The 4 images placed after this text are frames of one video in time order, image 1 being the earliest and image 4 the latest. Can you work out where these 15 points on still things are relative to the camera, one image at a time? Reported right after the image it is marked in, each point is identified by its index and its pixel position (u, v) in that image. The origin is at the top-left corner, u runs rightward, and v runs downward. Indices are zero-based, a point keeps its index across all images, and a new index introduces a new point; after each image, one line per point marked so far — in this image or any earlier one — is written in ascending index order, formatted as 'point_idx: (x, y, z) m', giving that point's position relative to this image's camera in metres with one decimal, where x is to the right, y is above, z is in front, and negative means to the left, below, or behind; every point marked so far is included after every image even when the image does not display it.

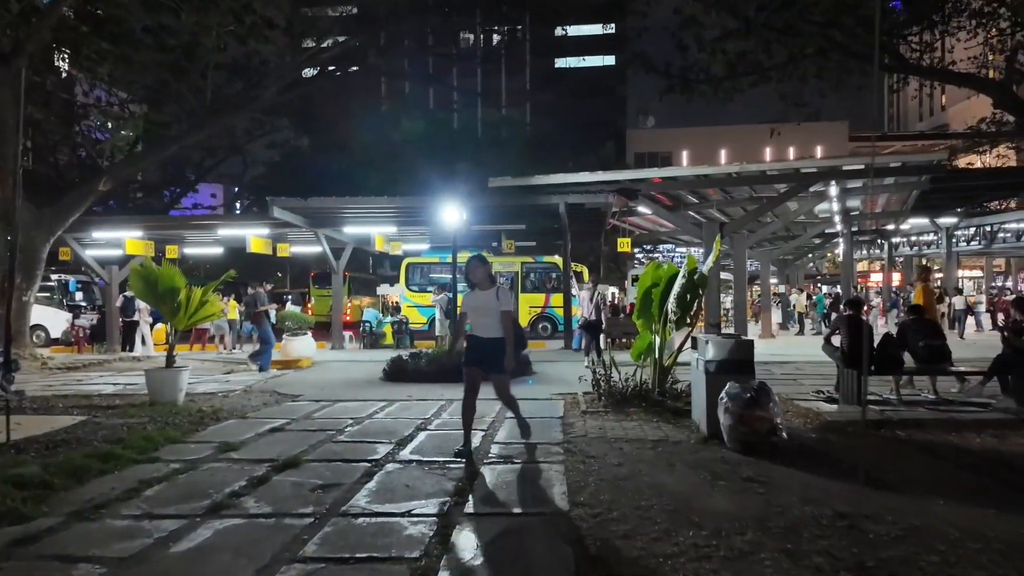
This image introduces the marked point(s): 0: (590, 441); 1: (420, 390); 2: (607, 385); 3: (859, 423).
0: (+0.7, -1.3, +6.7) m
1: (-1.2, -1.3, +10.5) m
2: (+1.0, -1.0, +8.8) m
3: (+3.3, -1.3, +7.7) m
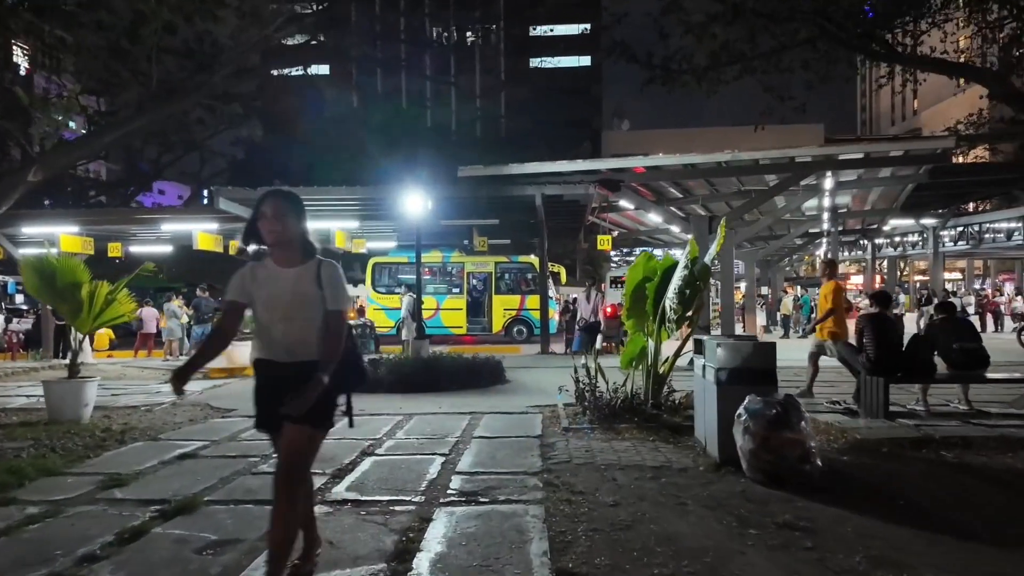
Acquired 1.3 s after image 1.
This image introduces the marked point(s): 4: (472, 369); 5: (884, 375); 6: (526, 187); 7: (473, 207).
0: (+0.4, -1.2, +5.4) m
1: (-1.5, -1.3, +9.1) m
2: (+0.7, -1.0, +7.5) m
3: (+3.1, -1.2, +6.5) m
4: (-0.5, -1.1, +10.7) m
5: (+3.5, -0.8, +7.6) m
6: (+0.3, +1.9, +15.1) m
7: (-0.8, +1.7, +16.4) m
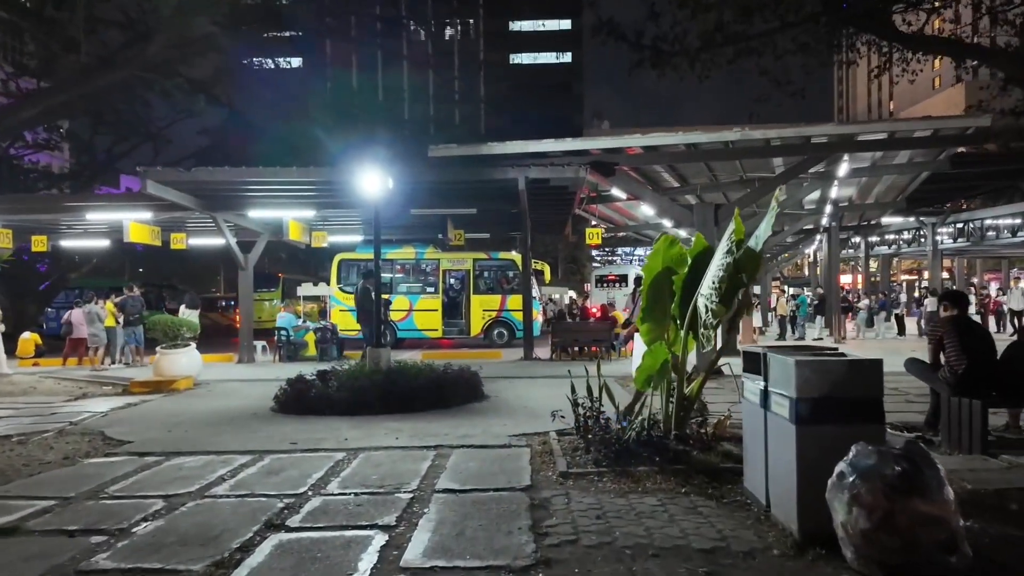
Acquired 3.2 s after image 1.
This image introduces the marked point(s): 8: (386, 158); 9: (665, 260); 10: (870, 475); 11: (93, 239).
0: (+0.3, -1.2, +3.5) m
1: (-1.7, -1.3, +7.1) m
2: (+0.6, -1.0, +5.6) m
3: (+2.9, -1.2, +4.6) m
4: (-0.8, -1.0, +8.7) m
5: (+3.3, -0.8, +5.8) m
6: (-0.1, +1.9, +13.2) m
7: (-1.2, +1.7, +14.4) m
8: (-1.6, +1.6, +10.1) m
9: (+1.1, +0.2, +5.8) m
10: (+1.5, -0.8, +3.3) m
11: (-9.1, +1.1, +17.4) m
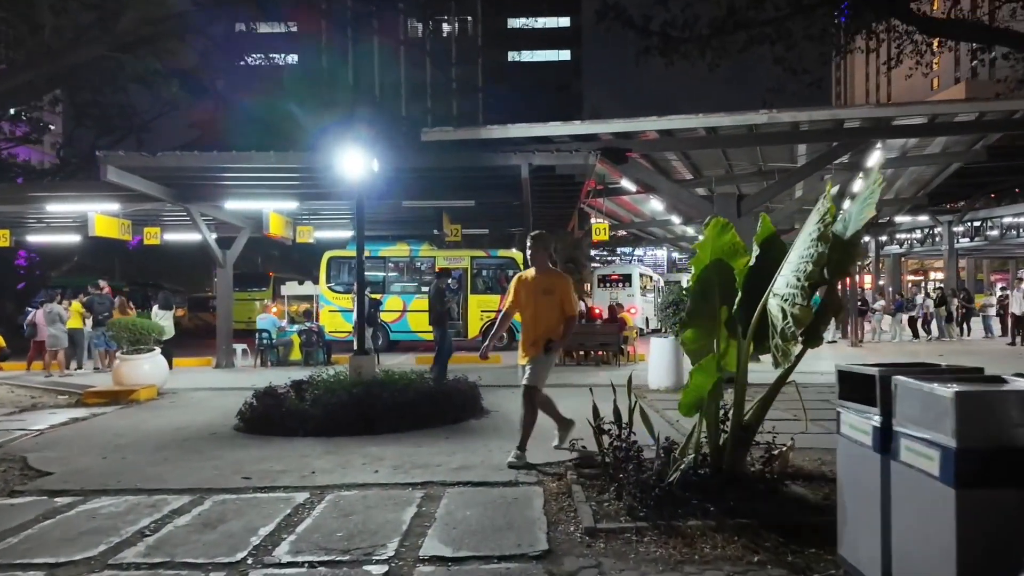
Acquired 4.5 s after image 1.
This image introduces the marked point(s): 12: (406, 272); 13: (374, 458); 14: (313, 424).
0: (+0.4, -1.2, +2.2) m
1: (-1.7, -1.3, +5.9) m
2: (+0.6, -0.9, +4.3) m
3: (+3.0, -1.2, +3.4) m
4: (-0.7, -1.0, +7.5) m
5: (+3.4, -0.8, +4.6) m
6: (-0.1, +2.0, +11.9) m
7: (-1.2, +1.7, +13.2) m
8: (-1.5, +1.7, +8.8) m
9: (+1.2, +0.2, +4.6) m
10: (+1.5, -0.7, +2.0) m
11: (-9.1, +1.1, +16.1) m
12: (-2.5, +0.4, +19.2) m
13: (-1.0, -1.2, +5.8) m
14: (-1.7, -1.2, +7.0) m
